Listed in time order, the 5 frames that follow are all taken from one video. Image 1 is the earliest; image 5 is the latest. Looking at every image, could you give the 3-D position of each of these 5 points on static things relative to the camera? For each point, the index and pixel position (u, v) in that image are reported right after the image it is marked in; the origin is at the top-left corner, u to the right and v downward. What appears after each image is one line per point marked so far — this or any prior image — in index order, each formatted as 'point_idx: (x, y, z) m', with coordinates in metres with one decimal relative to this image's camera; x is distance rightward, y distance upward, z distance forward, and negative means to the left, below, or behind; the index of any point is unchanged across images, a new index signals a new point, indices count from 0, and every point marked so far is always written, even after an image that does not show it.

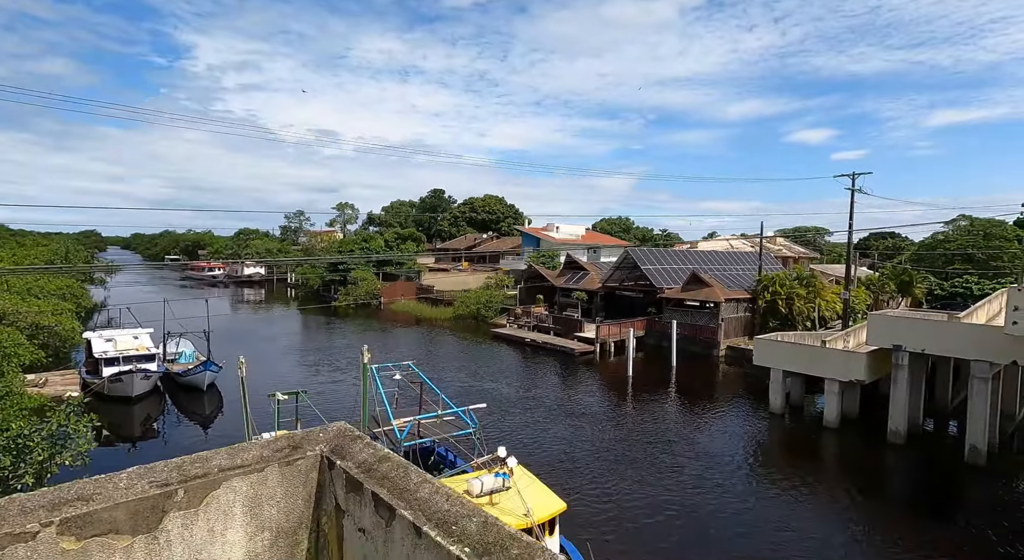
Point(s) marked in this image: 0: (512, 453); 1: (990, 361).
0: (0.0, -4.4, +15.4) m
1: (+10.8, -1.8, +13.8) m
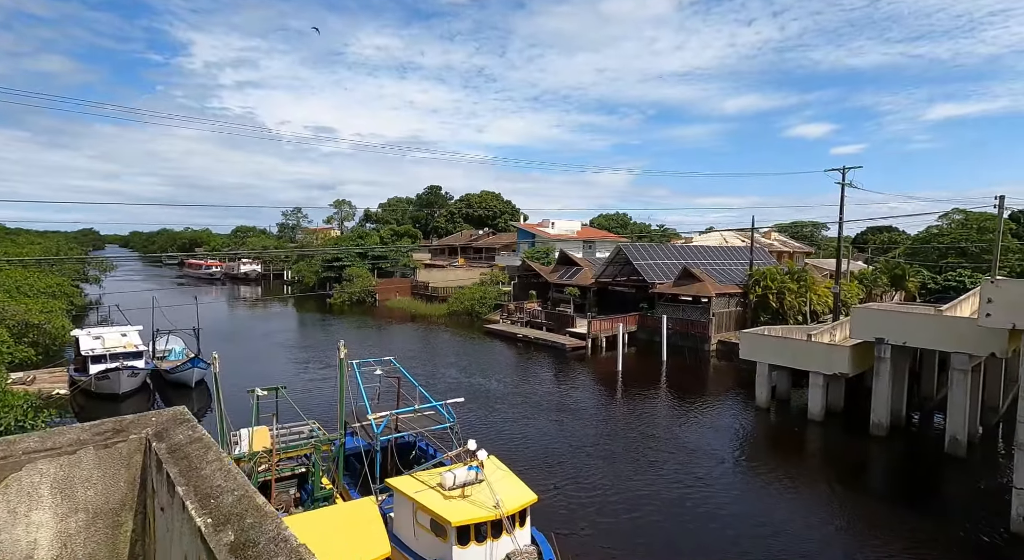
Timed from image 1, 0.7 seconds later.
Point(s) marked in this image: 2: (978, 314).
0: (-0.4, -4.3, +15.5) m
1: (+10.5, -1.7, +13.9) m
2: (+8.7, -0.6, +11.4) m
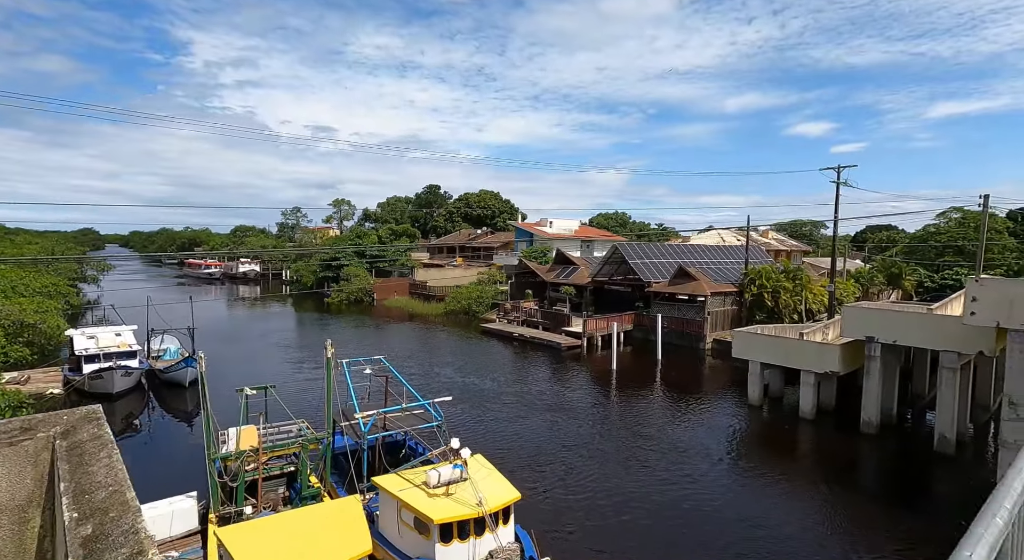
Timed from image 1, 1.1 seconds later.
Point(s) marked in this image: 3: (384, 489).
0: (-0.6, -4.3, +15.6) m
1: (+10.2, -1.7, +14.0) m
2: (+8.5, -0.6, +11.5) m
3: (-1.7, -2.7, +7.9) m
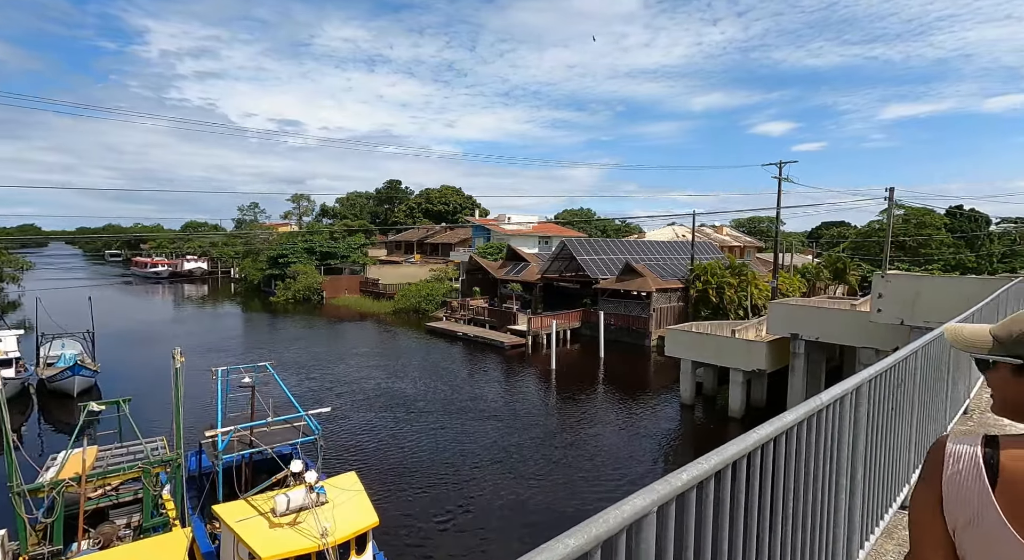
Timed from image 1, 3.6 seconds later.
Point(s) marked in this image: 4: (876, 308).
0: (-2.6, -4.2, +14.7) m
1: (+8.2, -1.6, +13.7) m
2: (+6.6, -0.5, +11.1) m
3: (-3.3, -2.7, +7.0) m
4: (+6.6, -0.5, +10.8) m
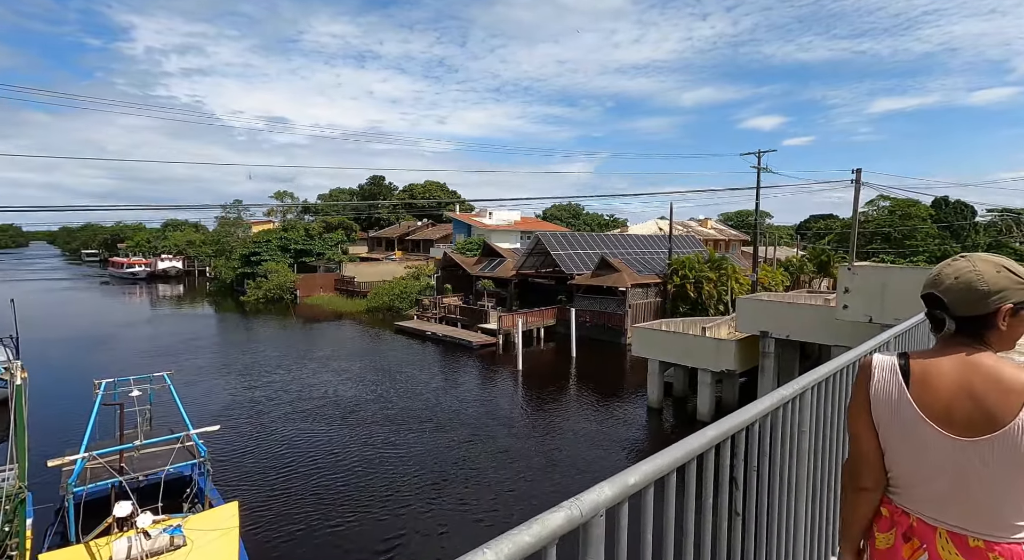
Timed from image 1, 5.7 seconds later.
0: (-3.8, -4.2, +13.5) m
1: (+7.1, -1.4, +12.6) m
2: (+5.4, -0.4, +10.0) m
3: (-4.4, -2.7, +5.7) m
4: (+5.4, -0.4, +9.7) m
